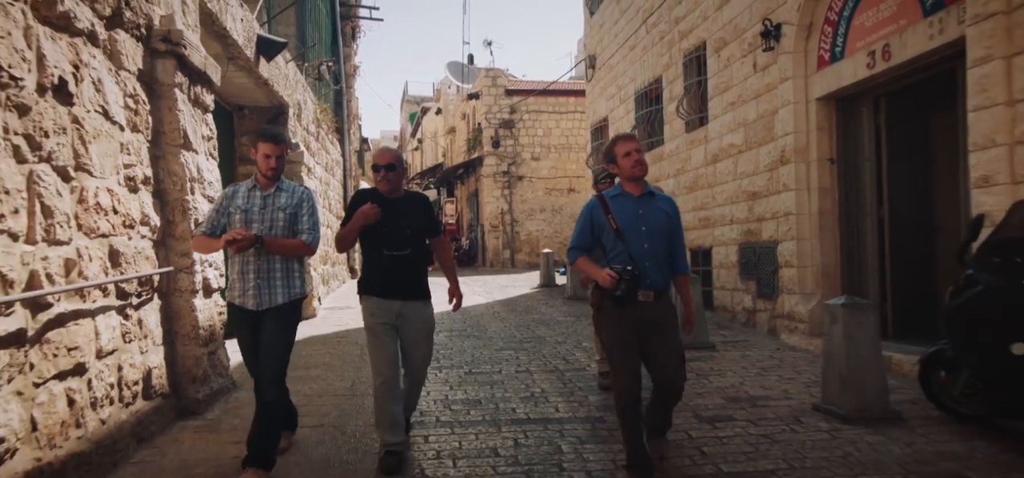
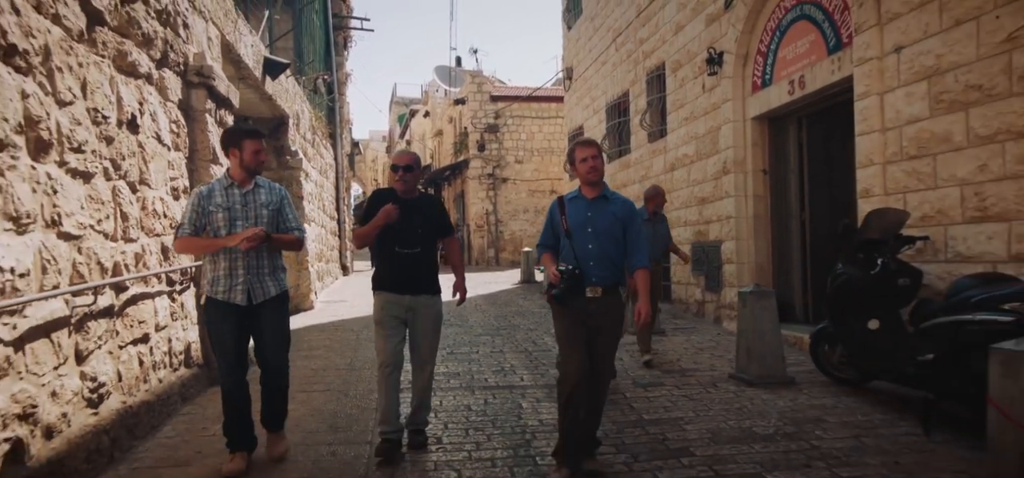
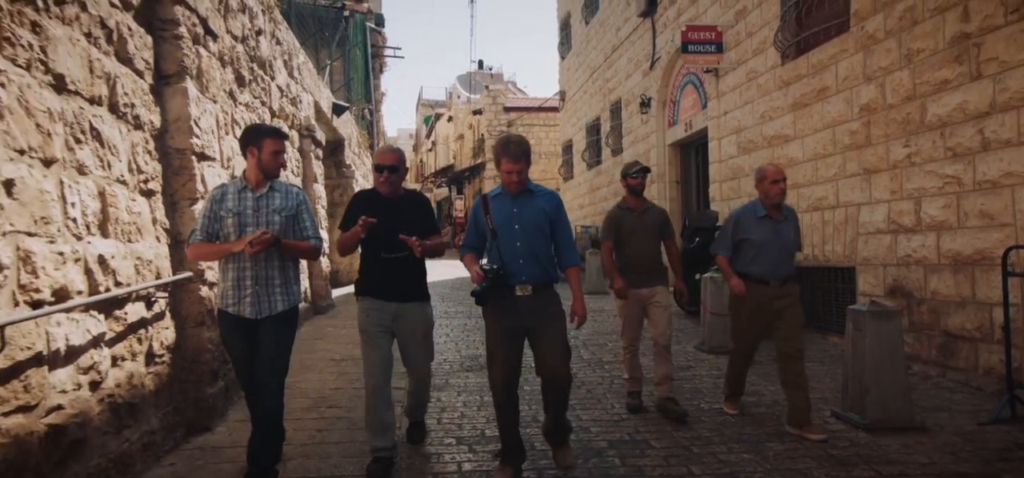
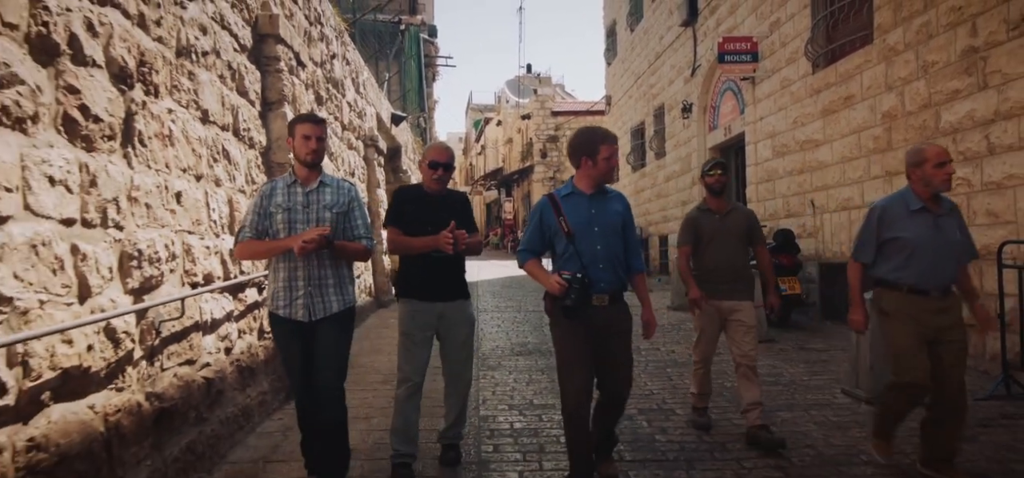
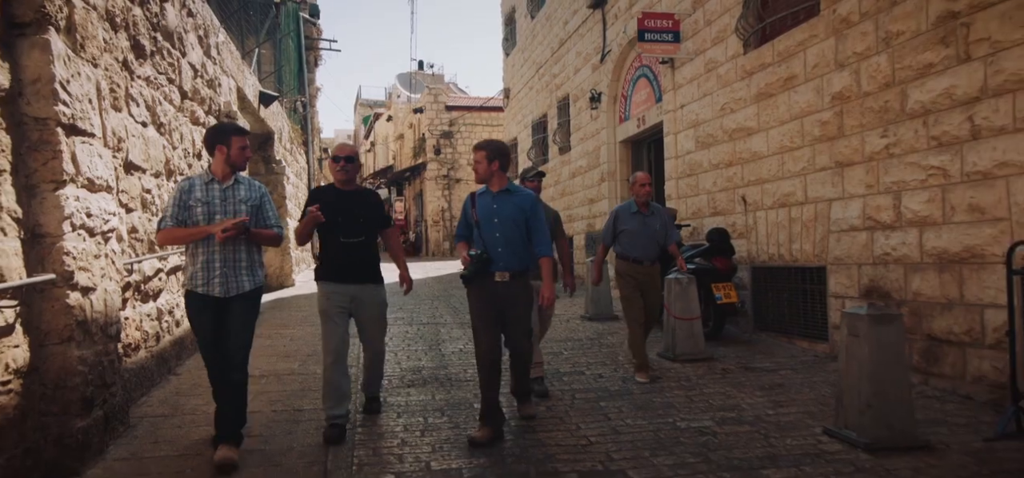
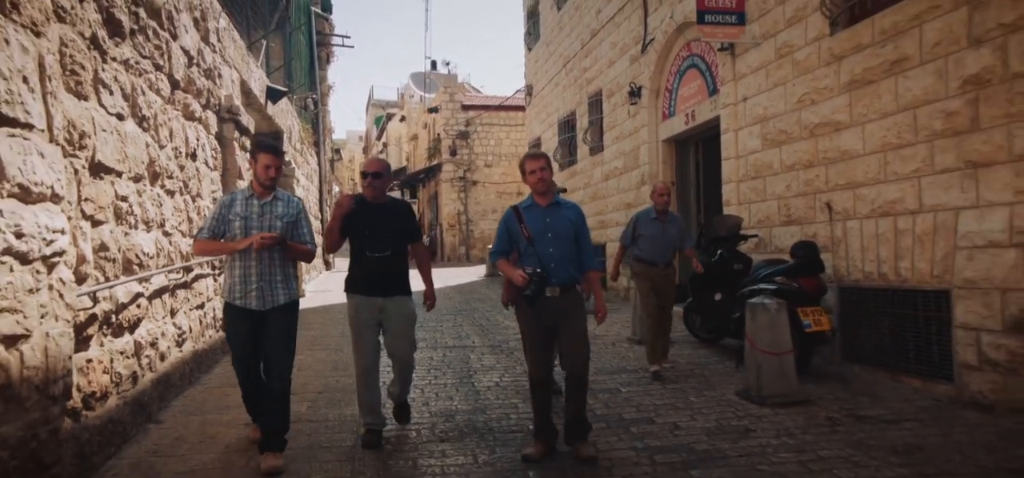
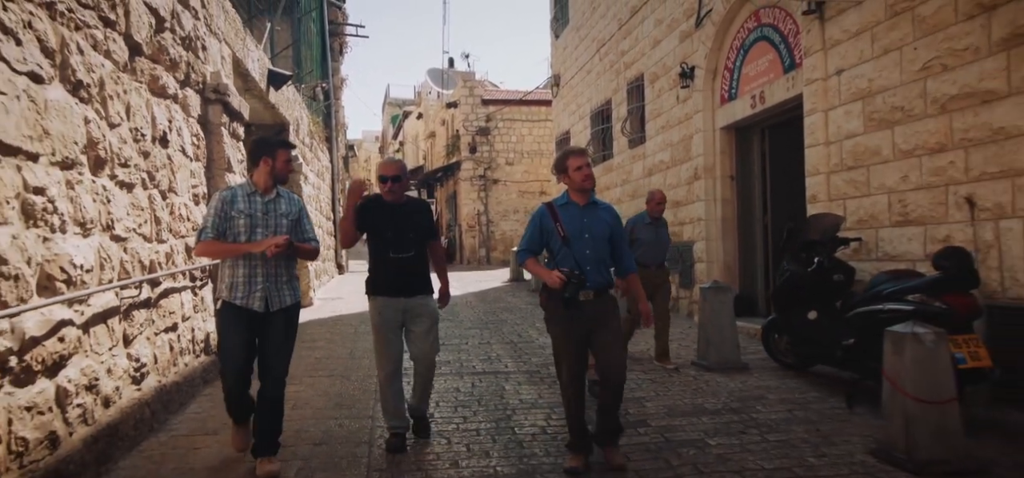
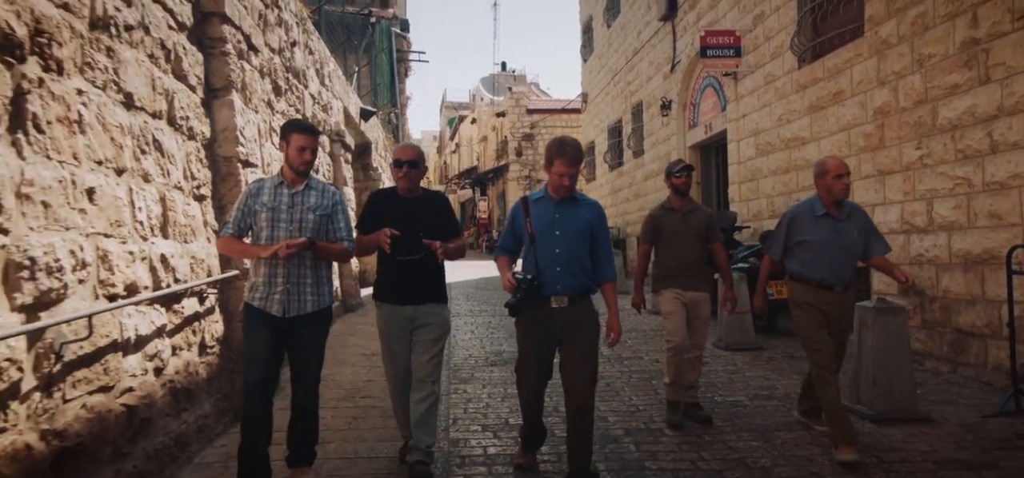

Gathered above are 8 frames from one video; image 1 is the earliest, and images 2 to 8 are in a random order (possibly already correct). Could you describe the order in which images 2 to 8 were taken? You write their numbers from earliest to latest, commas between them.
2, 7, 6, 5, 3, 8, 4
